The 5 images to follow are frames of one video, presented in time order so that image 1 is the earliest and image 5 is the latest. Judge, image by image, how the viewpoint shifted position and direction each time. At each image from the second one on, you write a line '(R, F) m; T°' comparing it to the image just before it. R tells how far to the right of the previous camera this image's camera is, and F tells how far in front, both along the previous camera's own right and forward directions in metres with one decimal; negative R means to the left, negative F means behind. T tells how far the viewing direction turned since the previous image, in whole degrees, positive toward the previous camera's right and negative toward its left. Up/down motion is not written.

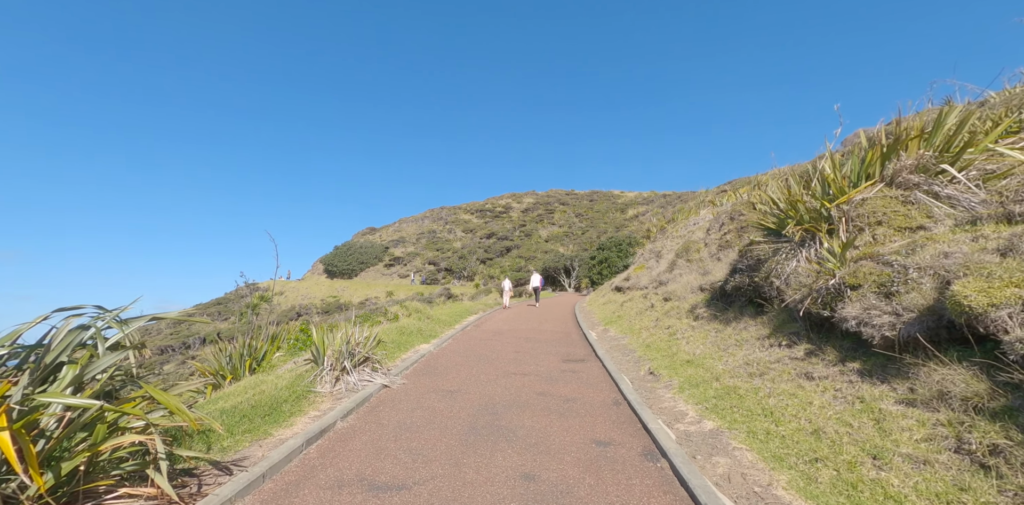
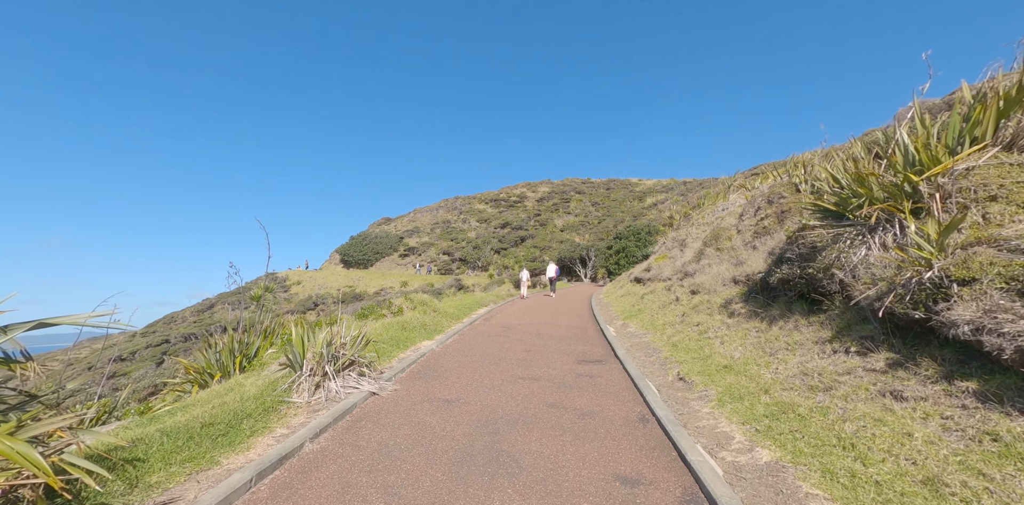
(+0.1, +0.9) m; -2°
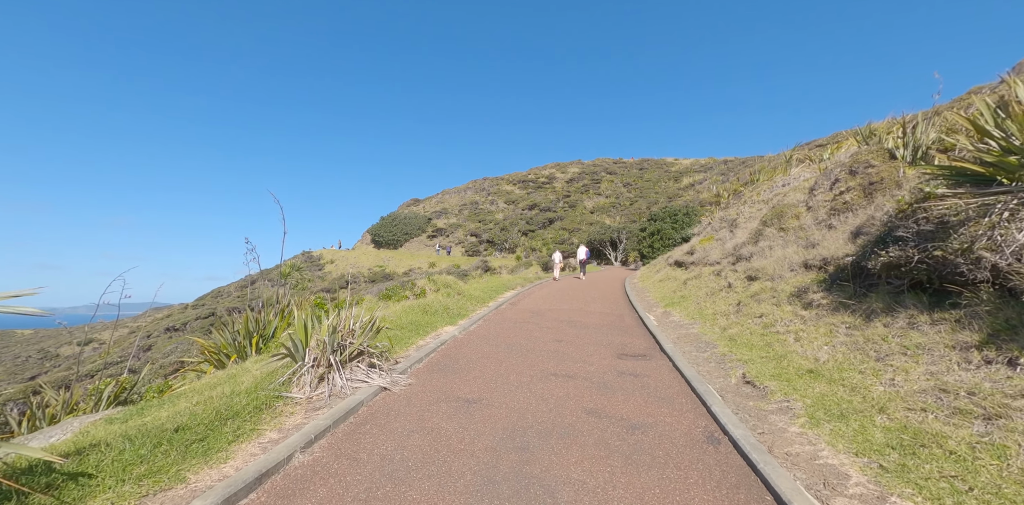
(-0.1, +0.9) m; -4°
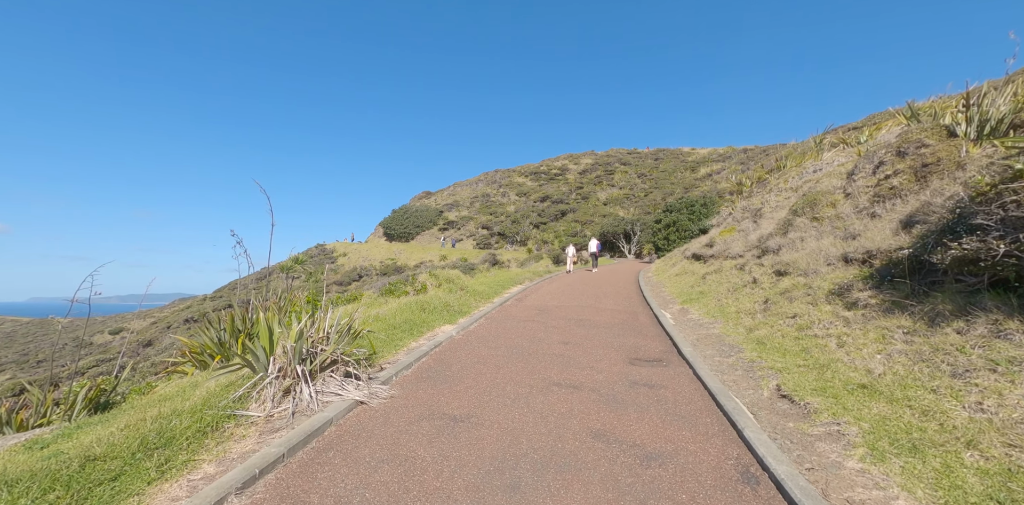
(+0.2, +0.7) m; -2°
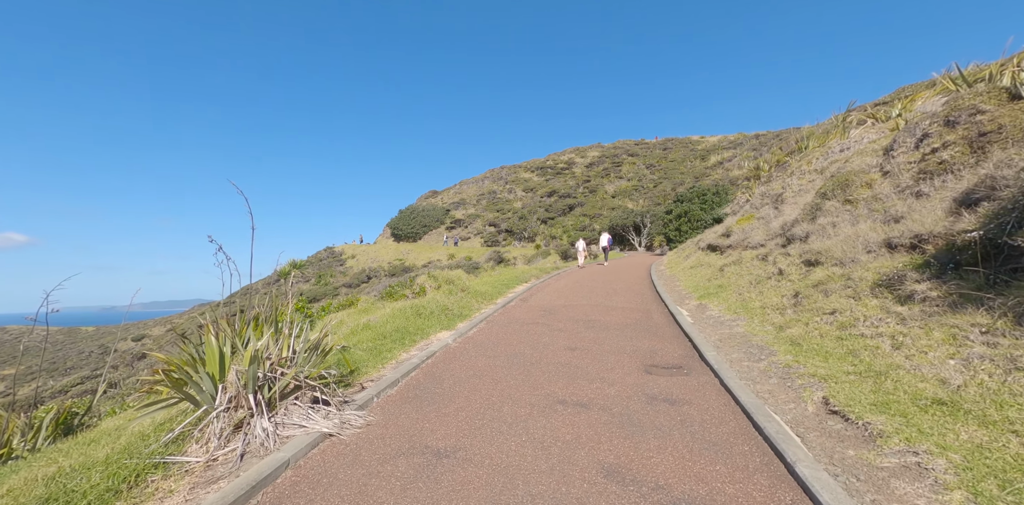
(+0.2, +0.7) m; -1°
